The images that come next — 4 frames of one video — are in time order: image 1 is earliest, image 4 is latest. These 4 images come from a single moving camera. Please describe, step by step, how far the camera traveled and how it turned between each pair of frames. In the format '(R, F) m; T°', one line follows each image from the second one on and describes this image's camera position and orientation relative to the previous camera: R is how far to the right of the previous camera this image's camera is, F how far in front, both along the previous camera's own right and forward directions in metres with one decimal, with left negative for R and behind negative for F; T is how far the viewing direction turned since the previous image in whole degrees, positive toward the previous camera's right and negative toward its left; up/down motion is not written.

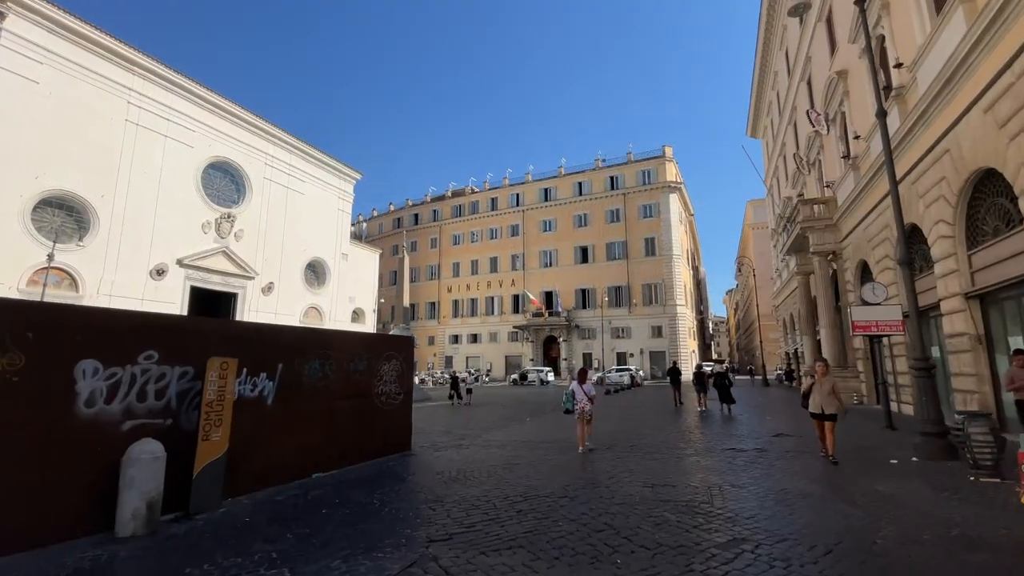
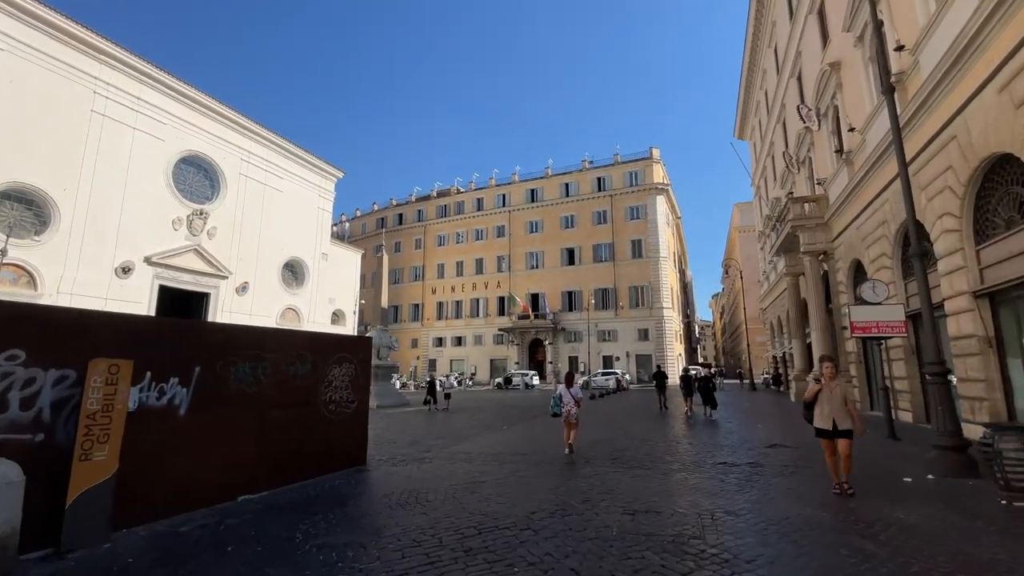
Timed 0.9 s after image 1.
(+0.3, +0.9) m; +1°
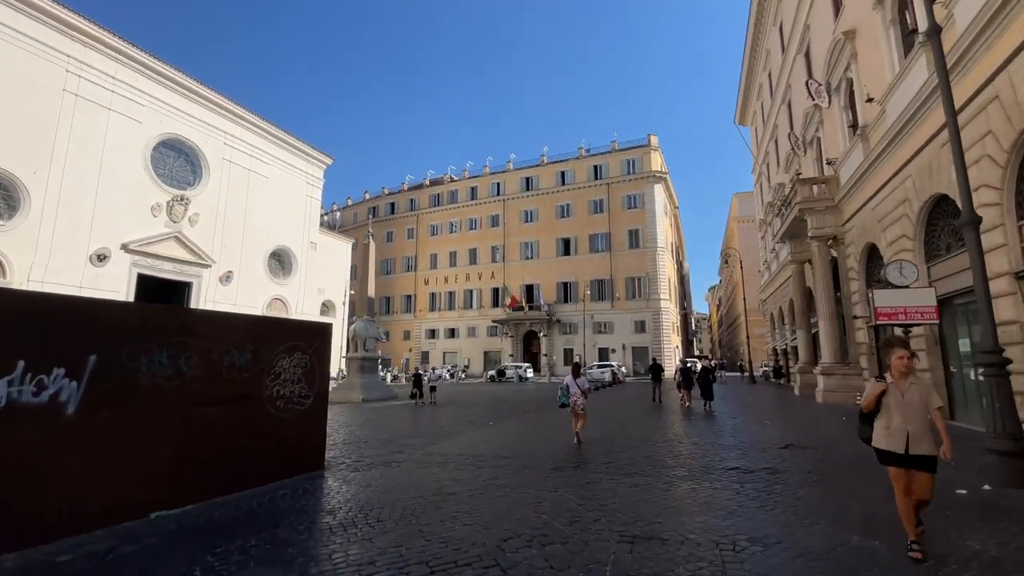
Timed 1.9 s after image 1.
(+0.2, +1.1) m; 0°
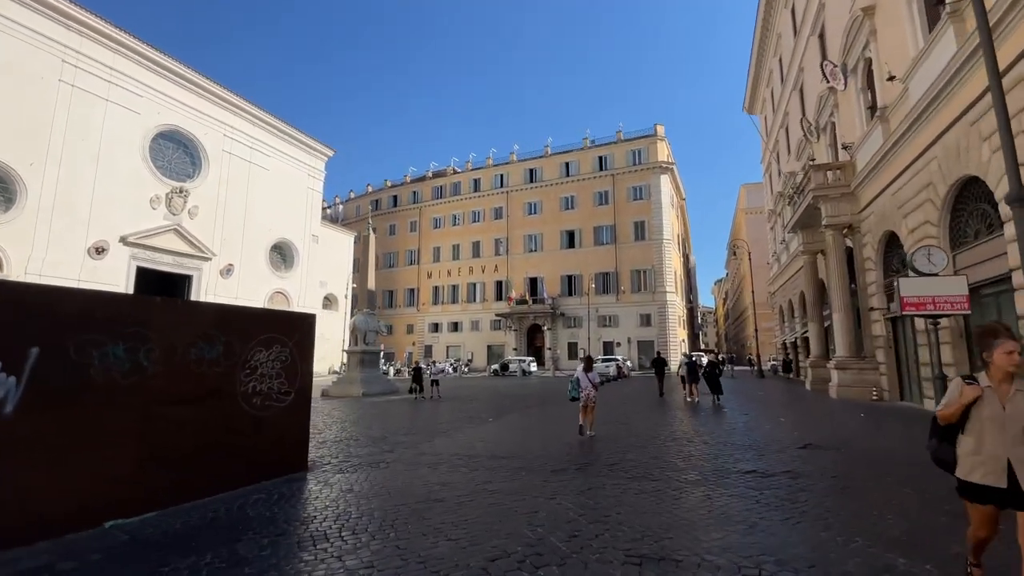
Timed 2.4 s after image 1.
(+0.1, +0.5) m; -1°
